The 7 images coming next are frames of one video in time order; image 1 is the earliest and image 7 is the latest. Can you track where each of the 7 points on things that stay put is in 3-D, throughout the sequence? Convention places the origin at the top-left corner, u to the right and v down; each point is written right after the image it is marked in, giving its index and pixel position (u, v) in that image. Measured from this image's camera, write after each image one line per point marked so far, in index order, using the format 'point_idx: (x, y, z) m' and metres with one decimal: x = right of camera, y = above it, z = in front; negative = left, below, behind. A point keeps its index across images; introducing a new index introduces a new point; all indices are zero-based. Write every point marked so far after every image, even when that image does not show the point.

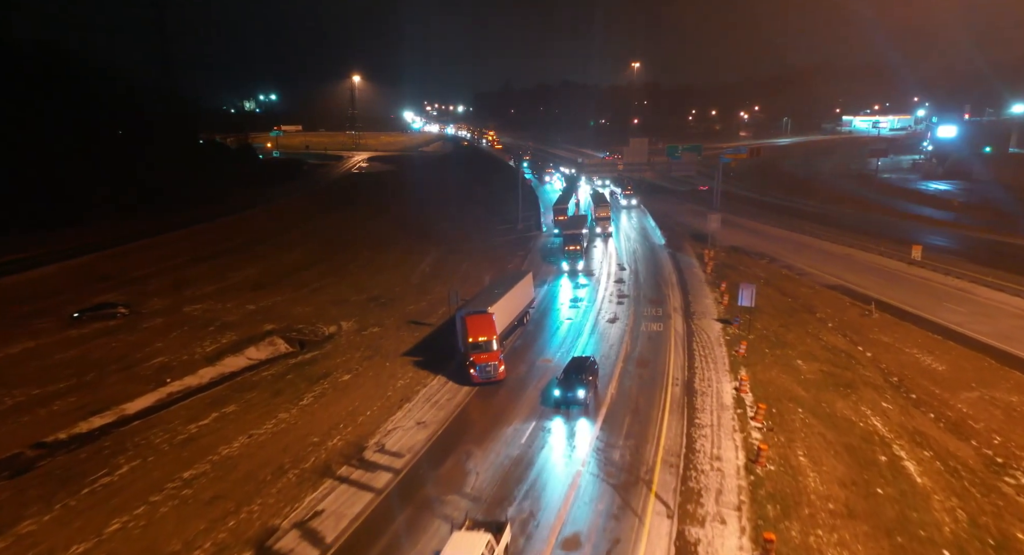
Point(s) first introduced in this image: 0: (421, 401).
0: (-2.6, -3.6, +19.4) m
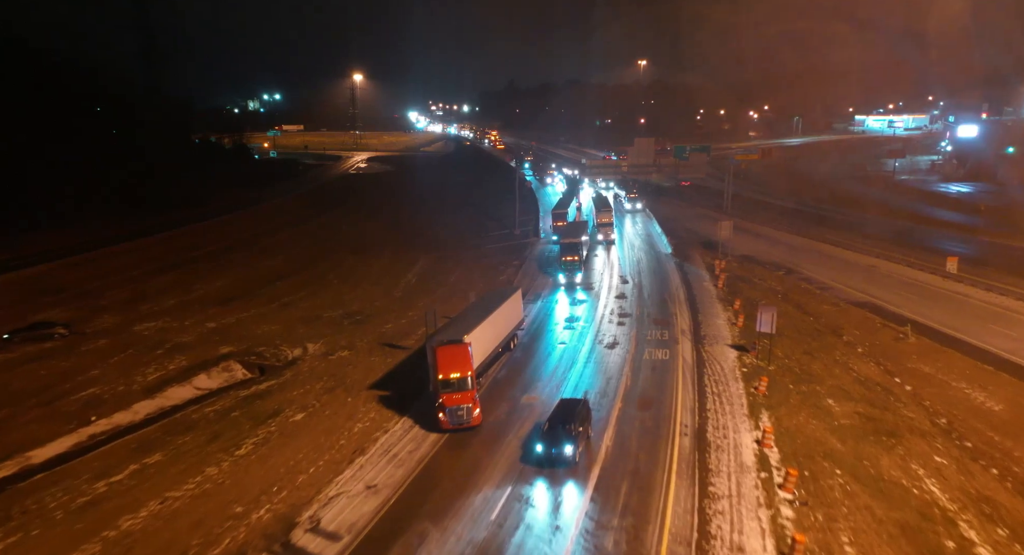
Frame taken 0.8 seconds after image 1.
0: (-3.2, -4.2, +16.2) m
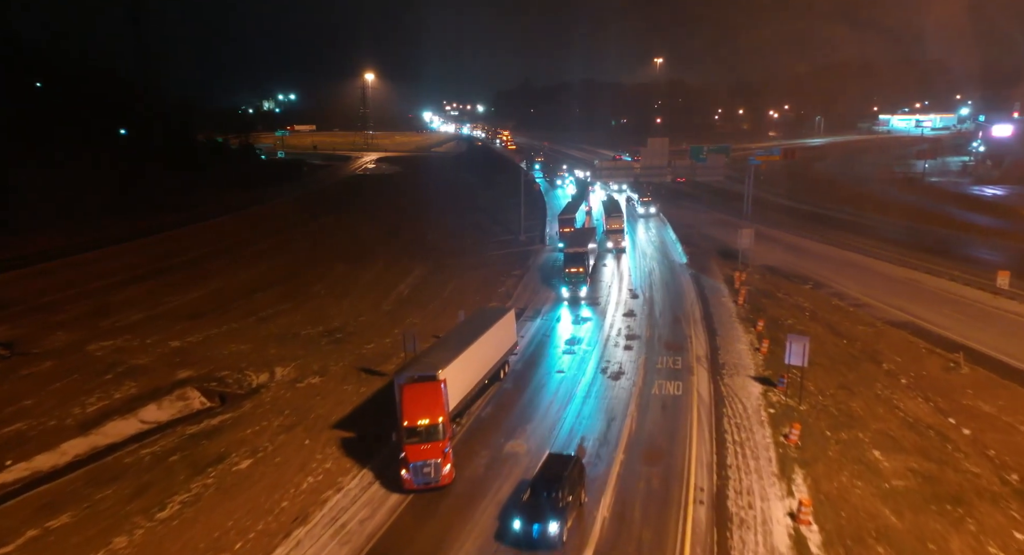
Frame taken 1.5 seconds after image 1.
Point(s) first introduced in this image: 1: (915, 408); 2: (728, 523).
0: (-3.7, -4.8, +13.2) m
1: (+11.5, -3.7, +19.3) m
2: (+4.1, -4.6, +12.7) m
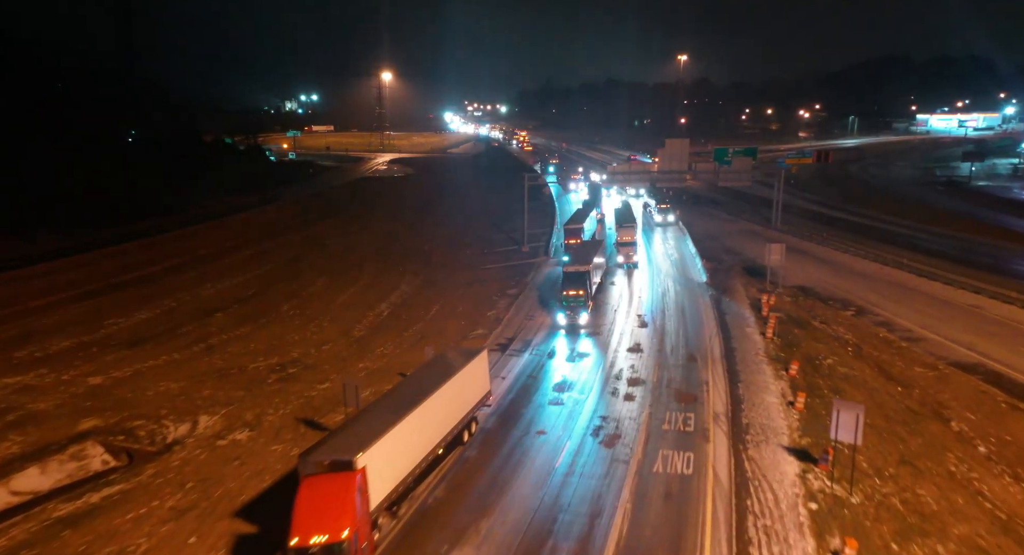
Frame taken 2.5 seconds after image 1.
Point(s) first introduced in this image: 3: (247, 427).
0: (-4.8, -5.7, +9.0) m
1: (+10.6, -4.7, +14.5) m
2: (+3.0, -5.5, +8.2) m
3: (-7.4, -4.2, +18.9) m
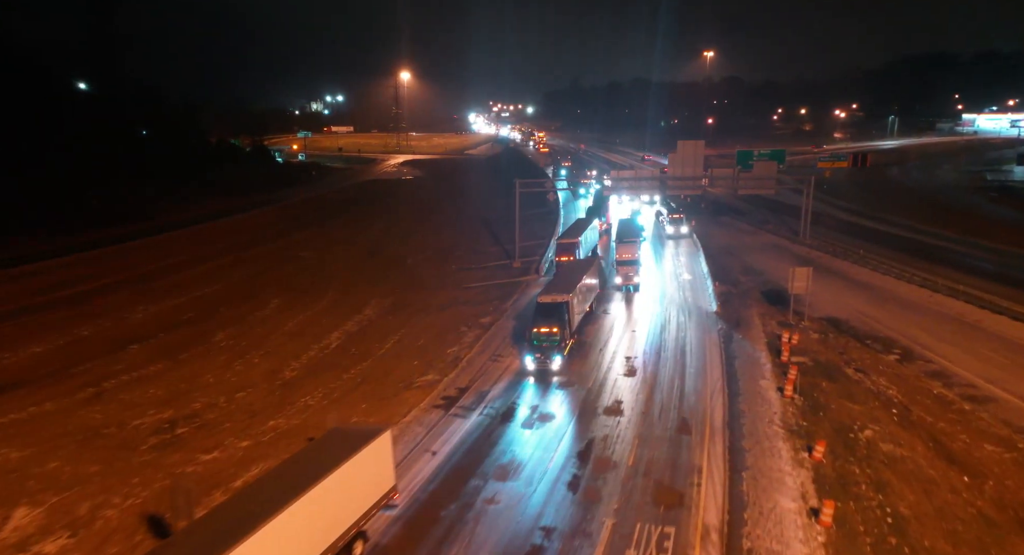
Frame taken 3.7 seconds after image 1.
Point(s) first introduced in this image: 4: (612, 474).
0: (-7.0, -6.7, +4.1) m
1: (+8.7, -5.9, +9.0) m
2: (+0.7, -6.6, +3.0) m
3: (-9.1, -5.2, +14.1) m
4: (+2.2, -4.4, +15.1) m
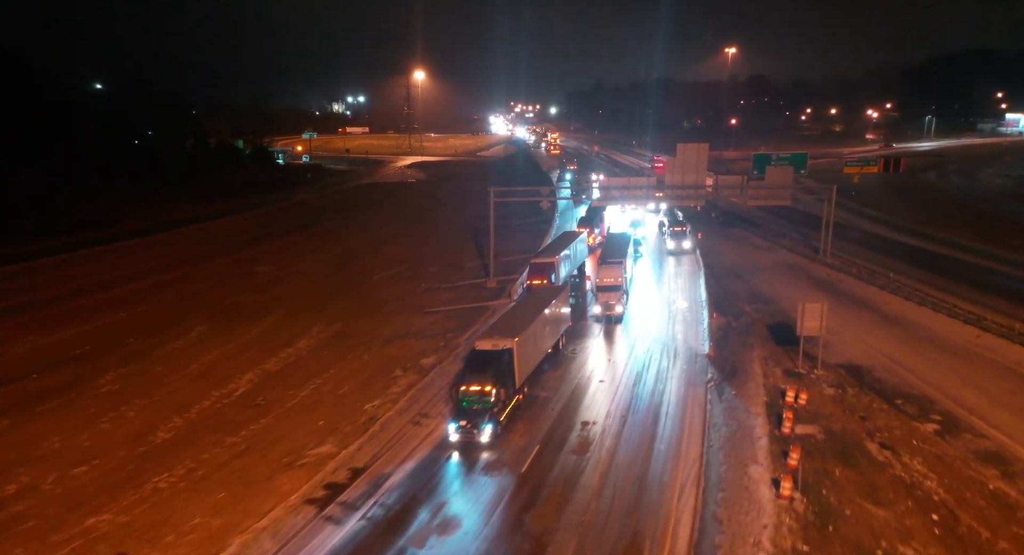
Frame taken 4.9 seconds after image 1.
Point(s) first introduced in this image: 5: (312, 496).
0: (-9.8, -7.8, -0.6) m
1: (+6.1, -7.1, +3.7) m
2: (-2.1, -7.7, -1.9) m
3: (-11.5, -6.2, +9.5) m
4: (-0.1, -5.5, +10.0) m
5: (-4.4, -4.8, +14.8) m
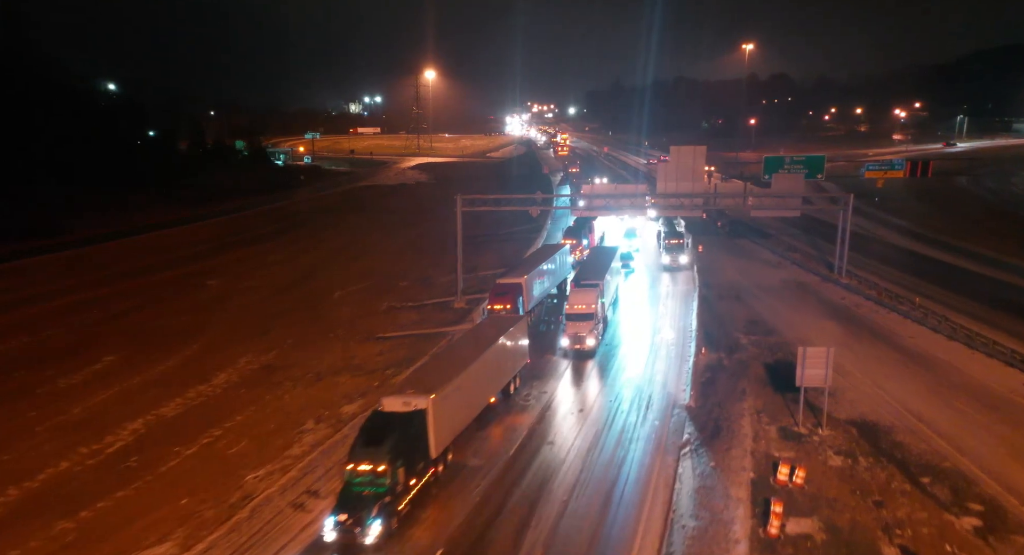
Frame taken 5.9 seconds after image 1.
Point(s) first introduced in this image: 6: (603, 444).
0: (-12.4, -8.6, -4.4) m
1: (+3.7, -8.0, -0.6) m
2: (-4.7, -8.6, -6.0) m
3: (-13.8, -7.1, +5.7) m
4: (-2.4, -6.5, +5.9) m
5: (-6.5, -5.7, +10.8) m
6: (+2.4, -4.0, +17.4) m
